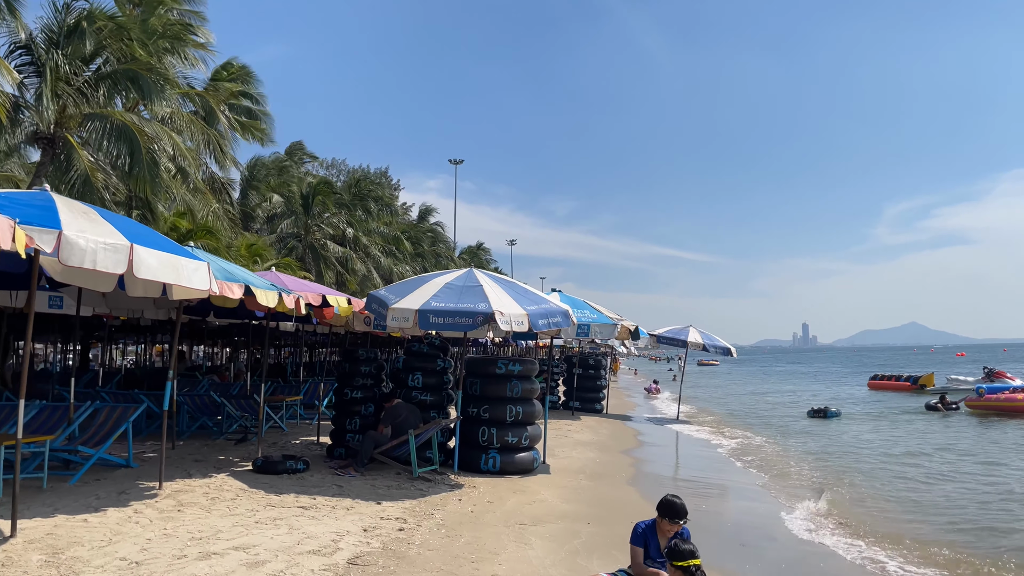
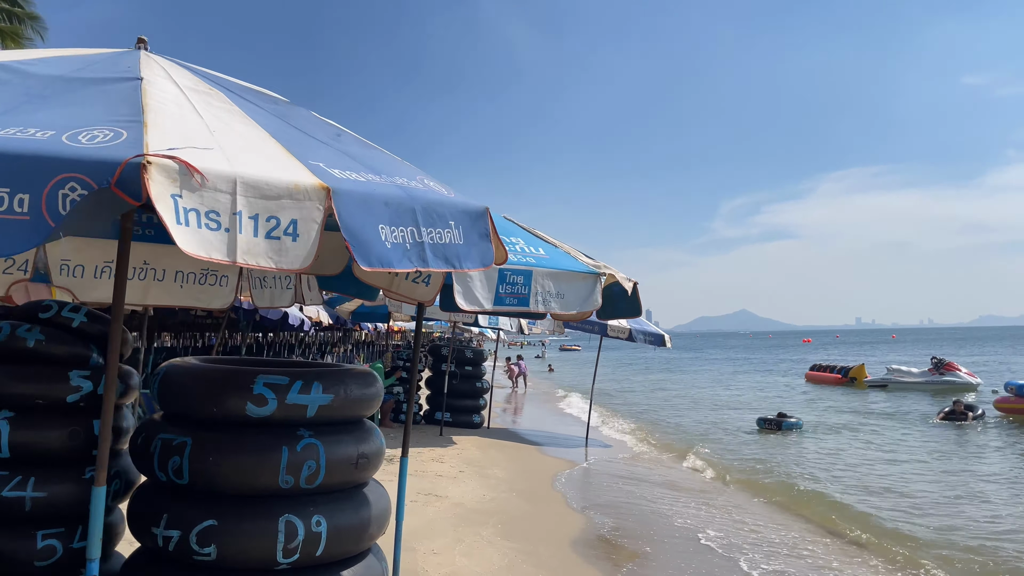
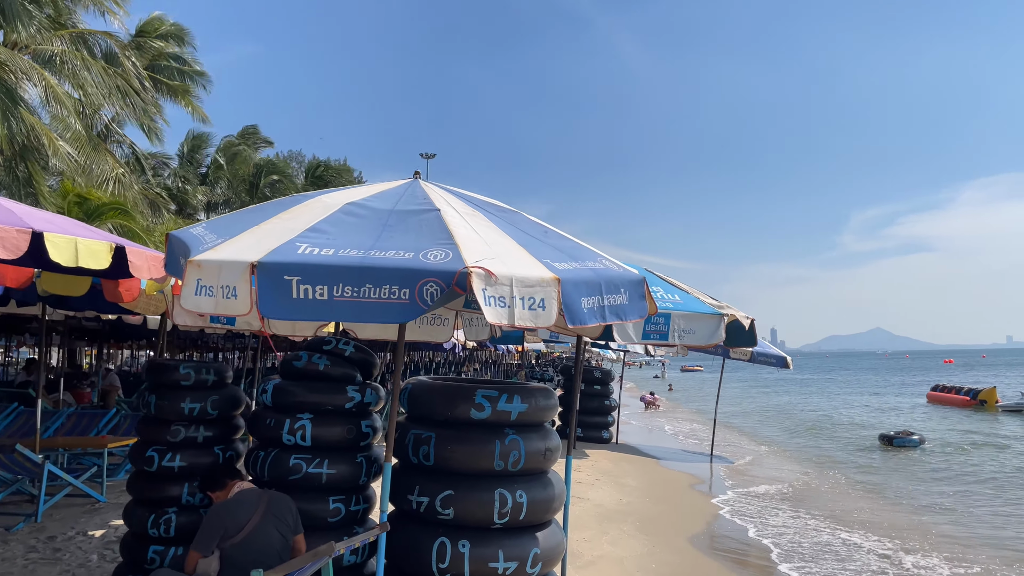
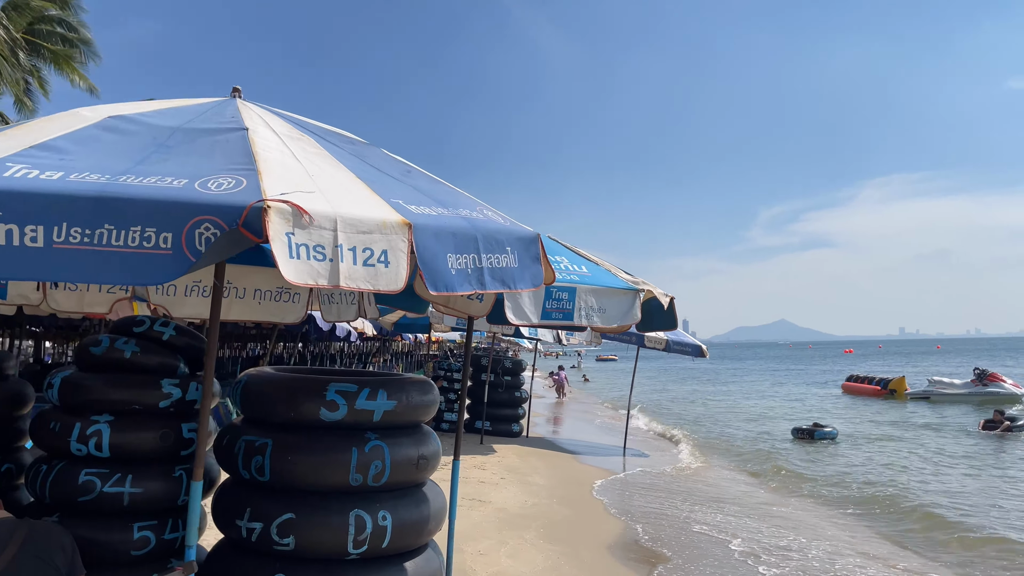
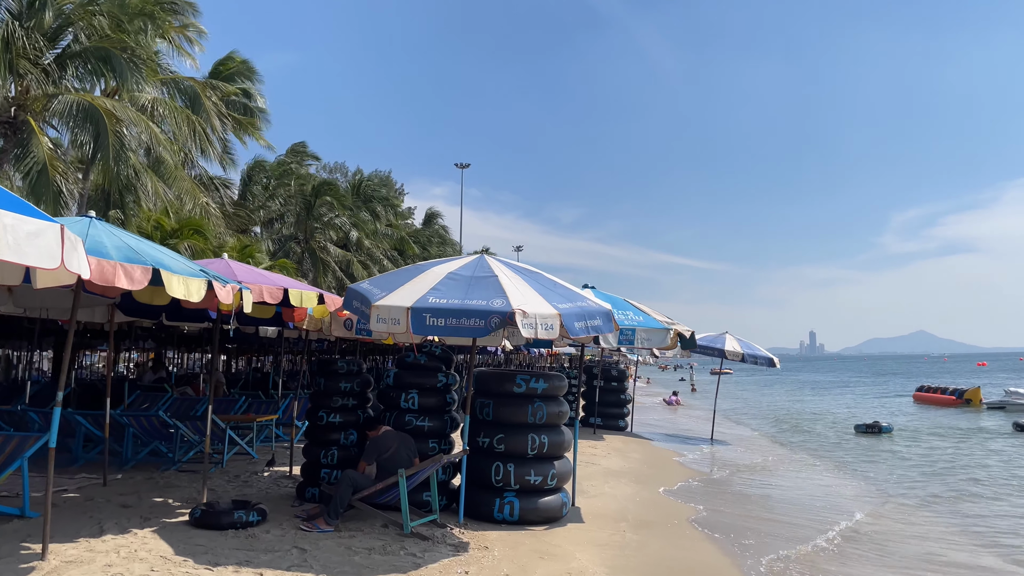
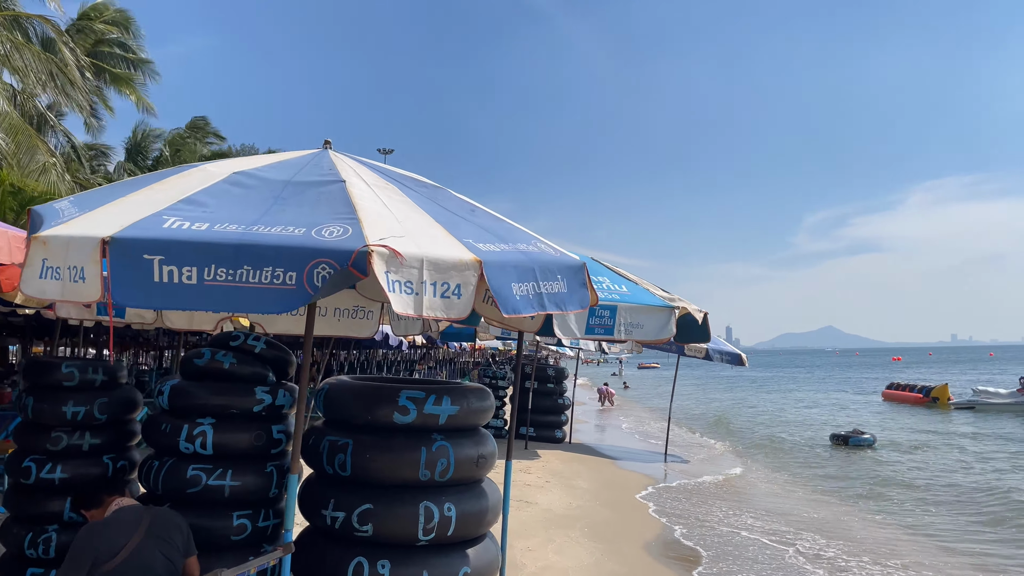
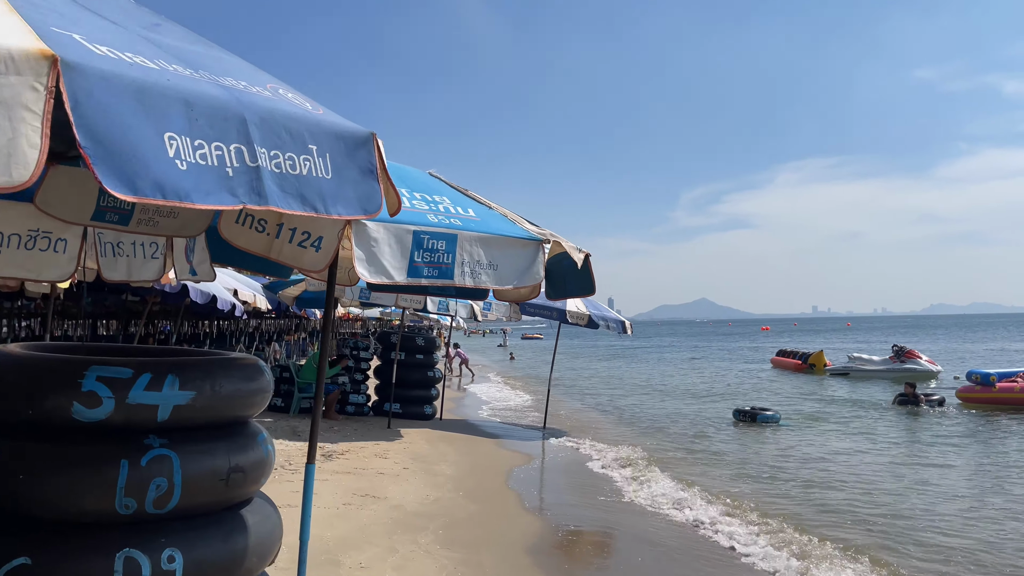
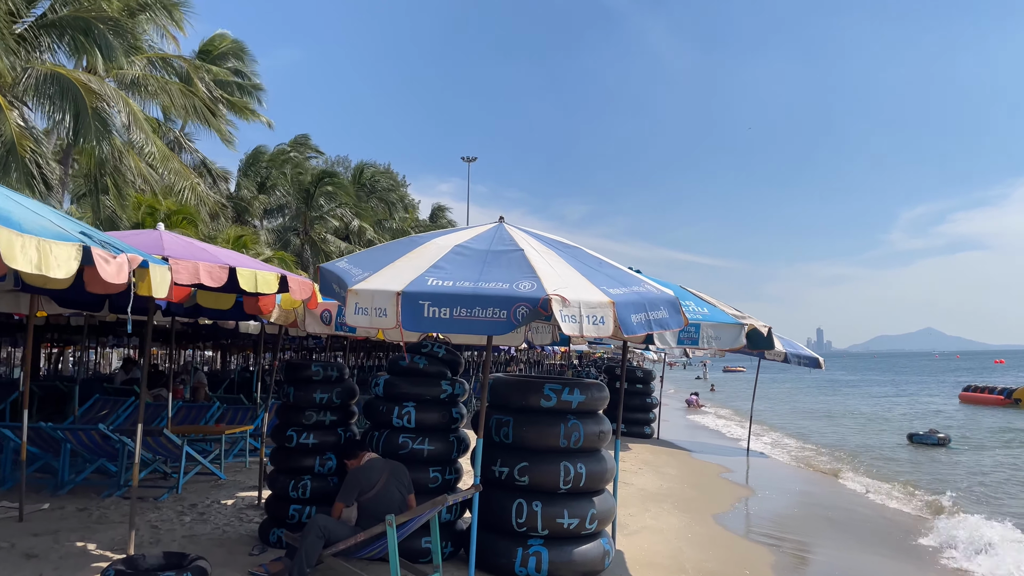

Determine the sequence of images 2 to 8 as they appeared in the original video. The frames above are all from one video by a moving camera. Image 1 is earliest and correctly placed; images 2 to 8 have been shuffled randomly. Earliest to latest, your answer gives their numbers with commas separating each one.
5, 8, 3, 6, 4, 2, 7
